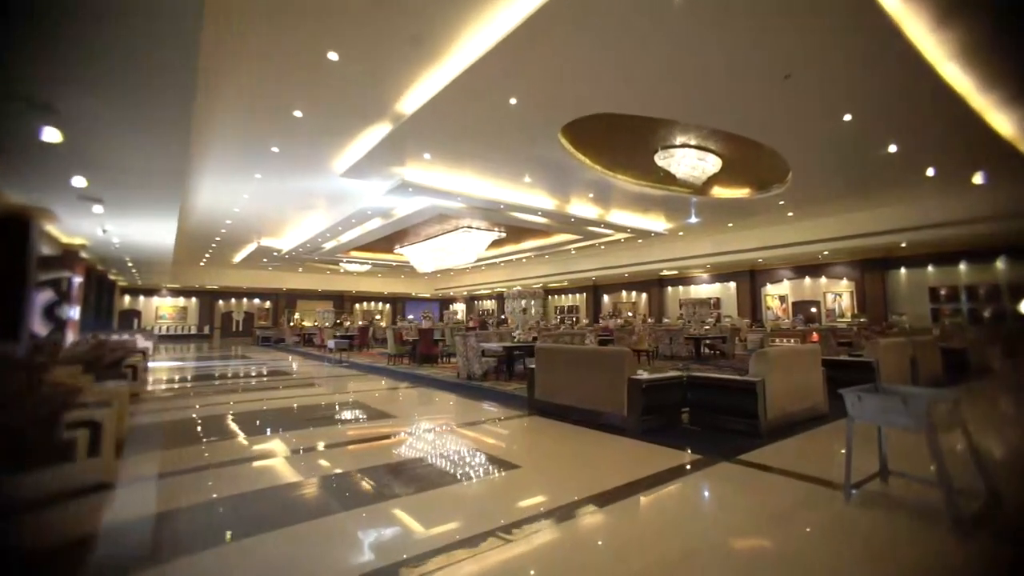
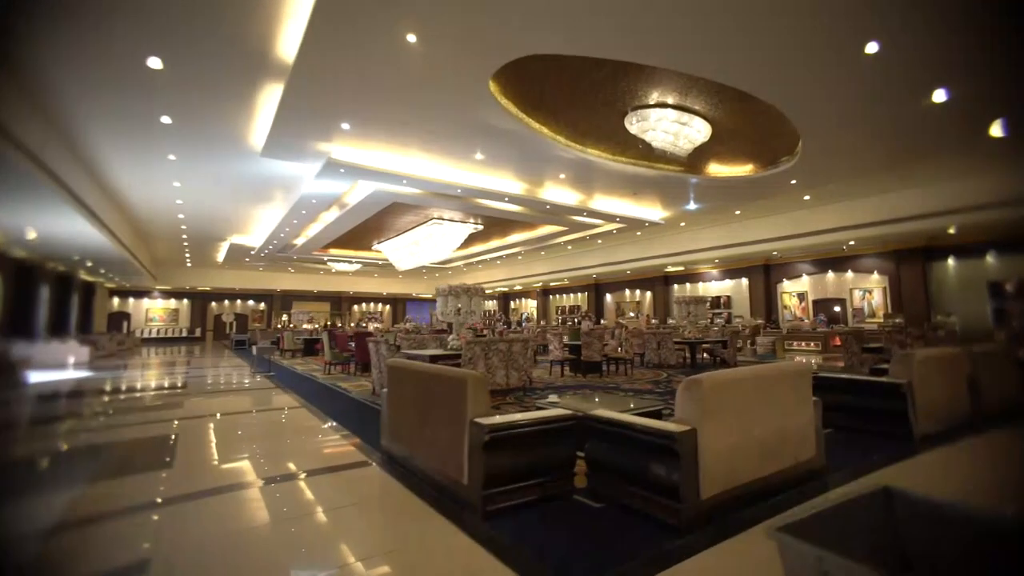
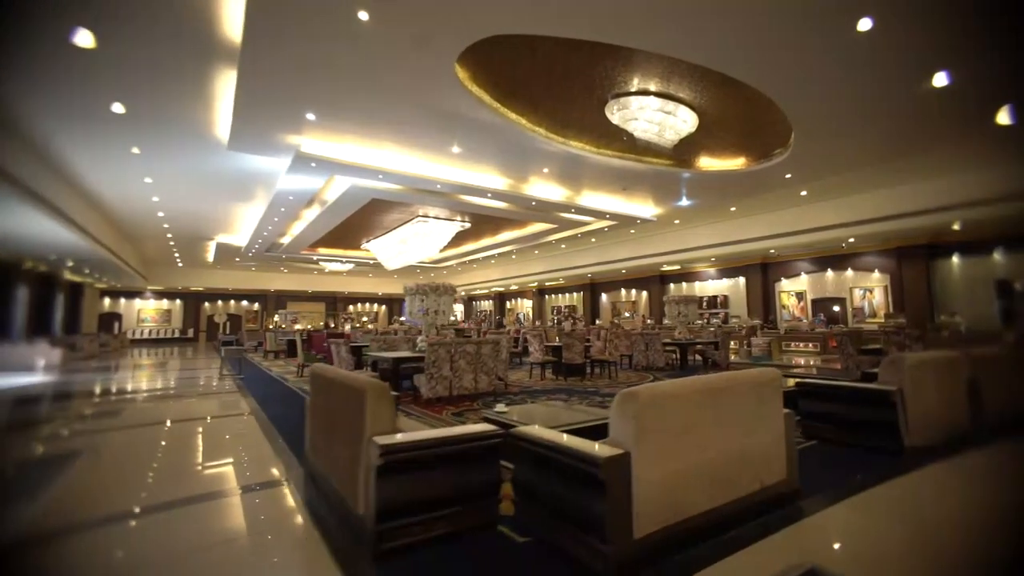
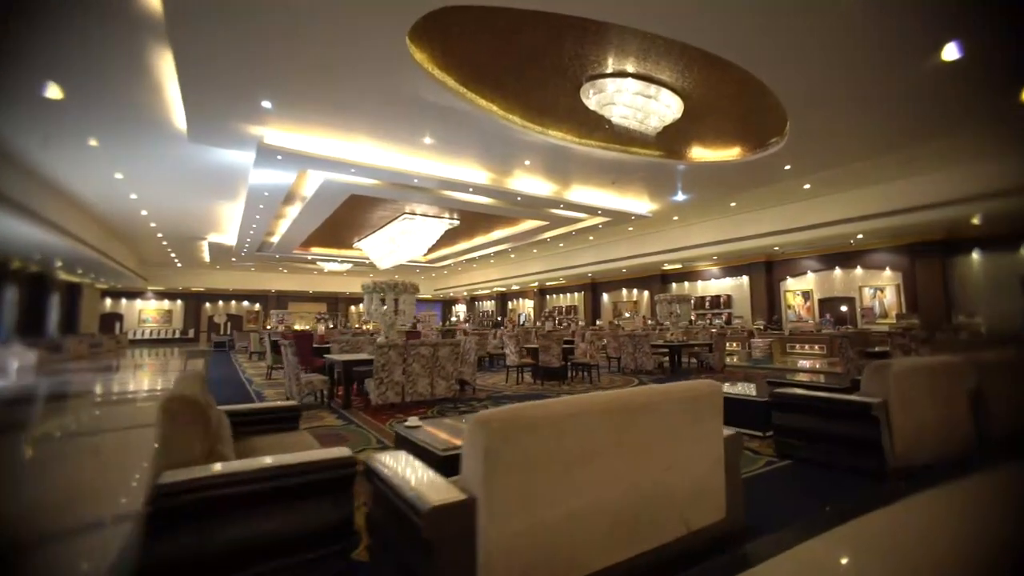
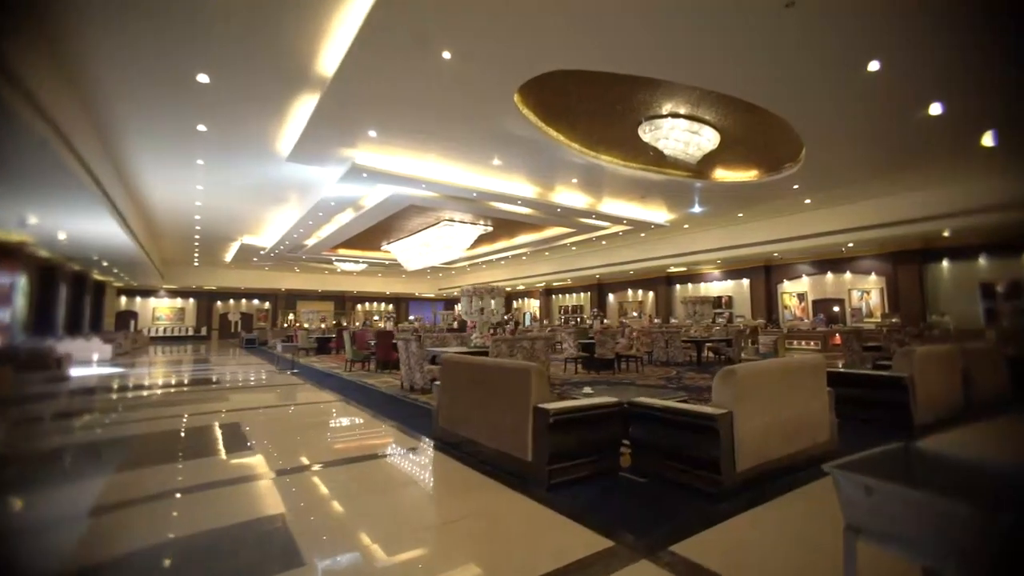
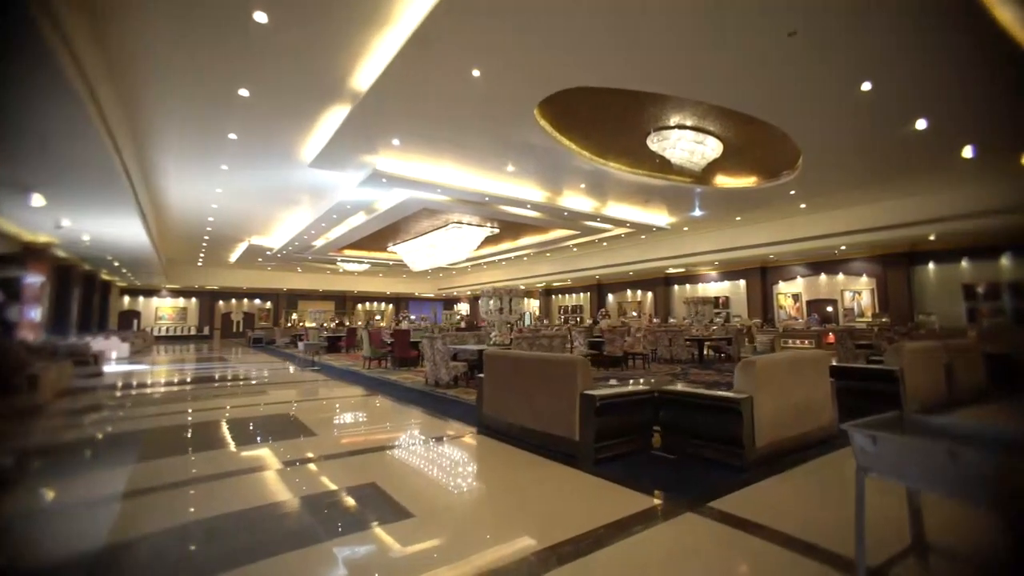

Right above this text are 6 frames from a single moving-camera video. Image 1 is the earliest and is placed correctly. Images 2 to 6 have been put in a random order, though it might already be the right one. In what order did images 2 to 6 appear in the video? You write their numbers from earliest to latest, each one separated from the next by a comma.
6, 5, 2, 3, 4
